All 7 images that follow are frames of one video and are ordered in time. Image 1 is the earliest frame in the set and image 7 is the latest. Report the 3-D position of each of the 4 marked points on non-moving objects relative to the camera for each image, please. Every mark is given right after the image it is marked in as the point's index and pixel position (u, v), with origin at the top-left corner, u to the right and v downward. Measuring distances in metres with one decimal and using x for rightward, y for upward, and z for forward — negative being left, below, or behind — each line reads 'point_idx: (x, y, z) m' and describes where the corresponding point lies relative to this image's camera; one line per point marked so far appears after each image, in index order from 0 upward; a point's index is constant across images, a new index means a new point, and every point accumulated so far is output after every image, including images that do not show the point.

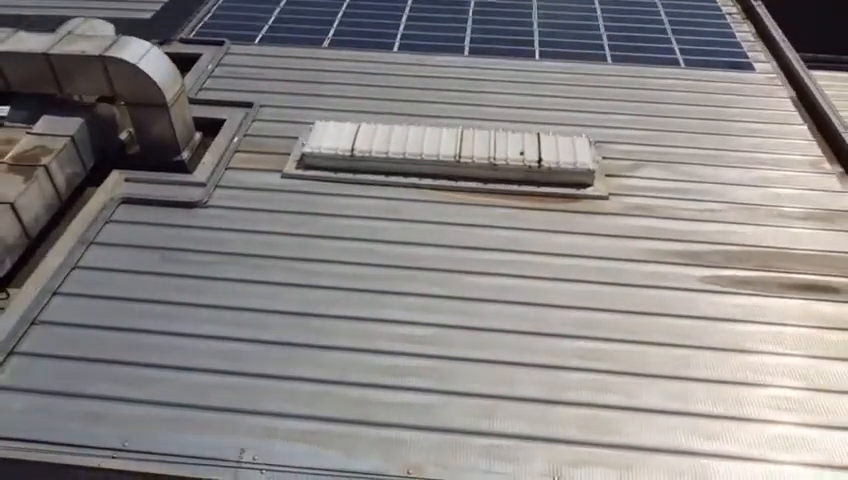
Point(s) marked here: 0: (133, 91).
0: (-4.6, +2.4, +10.8) m
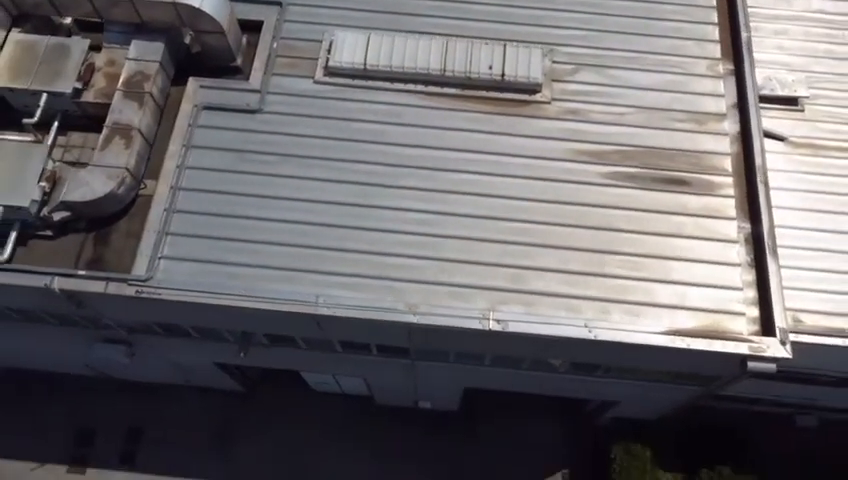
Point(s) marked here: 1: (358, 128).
0: (-4.8, +4.6, +14.2) m
1: (-1.5, +2.4, +14.5) m
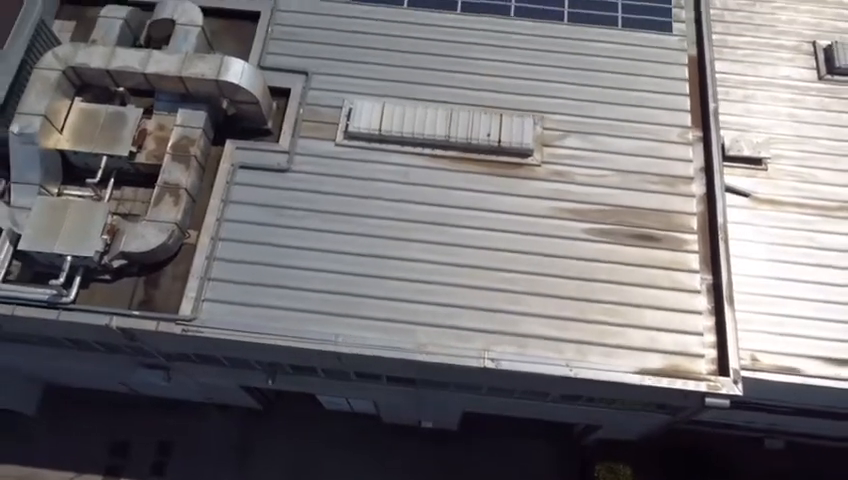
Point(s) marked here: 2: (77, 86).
0: (-4.6, +3.6, +16.4) m
1: (-1.3, +1.3, +16.7) m
2: (-8.6, +3.8, +16.6) m
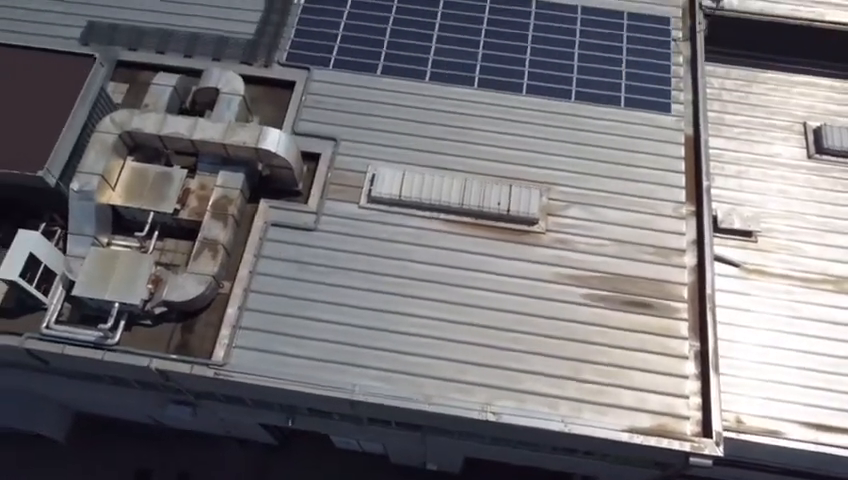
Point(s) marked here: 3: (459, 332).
0: (-4.1, +2.2, +18.2) m
1: (-0.9, -0.2, +18.4) m
2: (-8.1, +2.6, +18.5) m
3: (+0.9, -2.4, +17.3) m
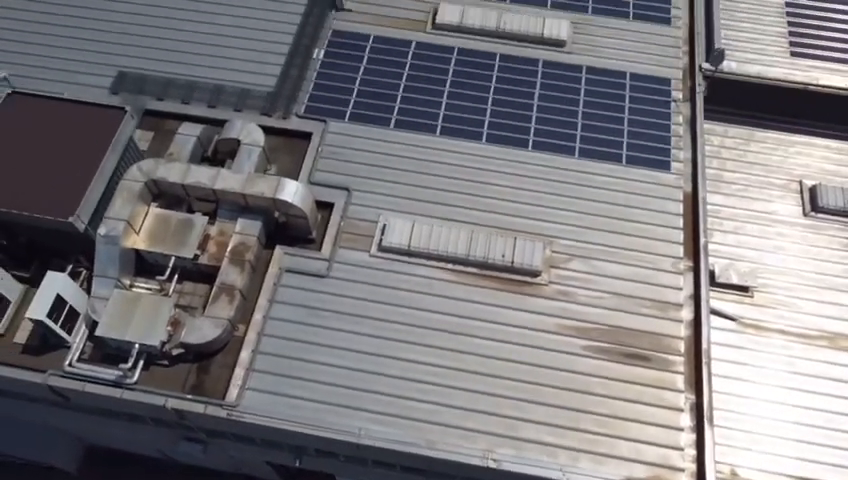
0: (-3.9, +0.9, +19.1) m
1: (-0.7, -1.6, +19.2) m
2: (-7.9, +1.3, +19.5) m
3: (+1.0, -3.7, +17.9) m
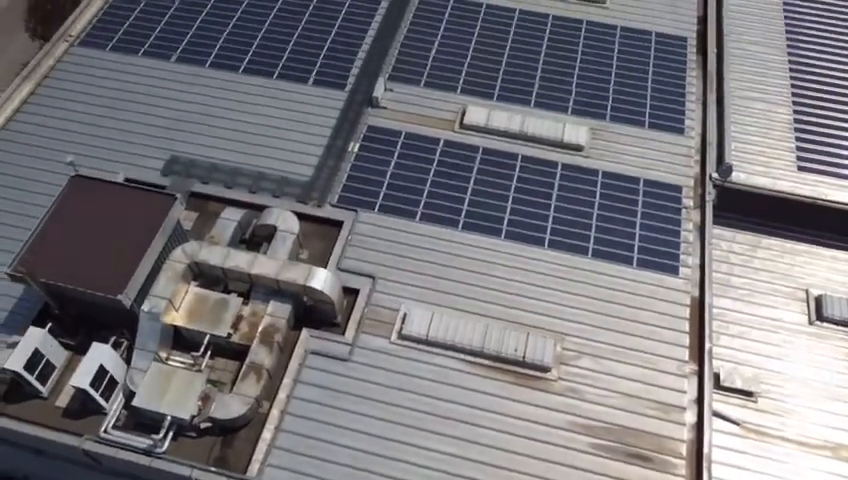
0: (-3.3, -1.7, +20.6) m
1: (-0.3, -4.3, +20.3) m
2: (-7.2, -1.1, +21.2) m
3: (+1.3, -6.4, +18.8) m
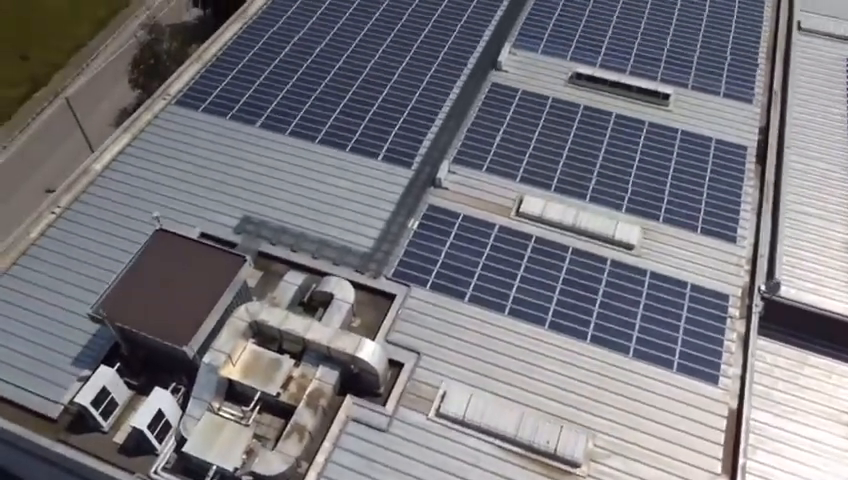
0: (-1.9, -4.1, +21.8) m
1: (+0.7, -6.9, +21.0) m
2: (-5.8, -3.1, +22.8) m
3: (+2.0, -9.1, +19.3) m
